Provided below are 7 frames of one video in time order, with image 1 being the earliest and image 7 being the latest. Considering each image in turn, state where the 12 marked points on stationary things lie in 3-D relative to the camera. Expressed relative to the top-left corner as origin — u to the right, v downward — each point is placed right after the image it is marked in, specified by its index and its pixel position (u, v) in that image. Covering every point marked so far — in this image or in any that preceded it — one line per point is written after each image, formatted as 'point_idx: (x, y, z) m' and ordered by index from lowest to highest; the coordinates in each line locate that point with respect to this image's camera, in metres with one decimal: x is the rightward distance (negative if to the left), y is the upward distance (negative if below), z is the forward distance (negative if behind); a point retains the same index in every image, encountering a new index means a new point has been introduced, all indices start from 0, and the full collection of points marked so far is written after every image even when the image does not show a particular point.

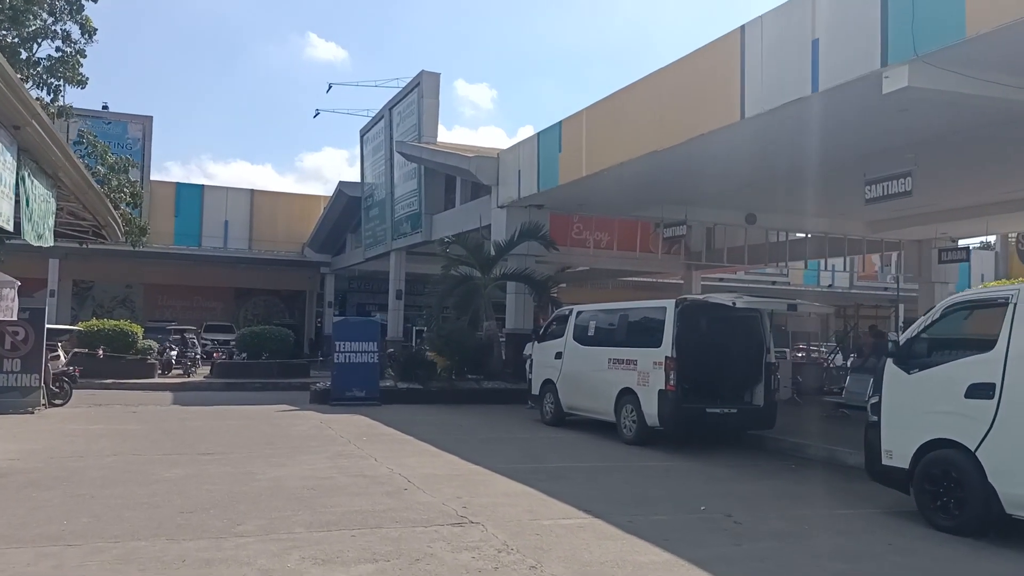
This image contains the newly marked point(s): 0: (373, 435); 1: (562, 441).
0: (-2.0, -2.1, +12.6) m
1: (+0.7, -2.2, +12.7) m
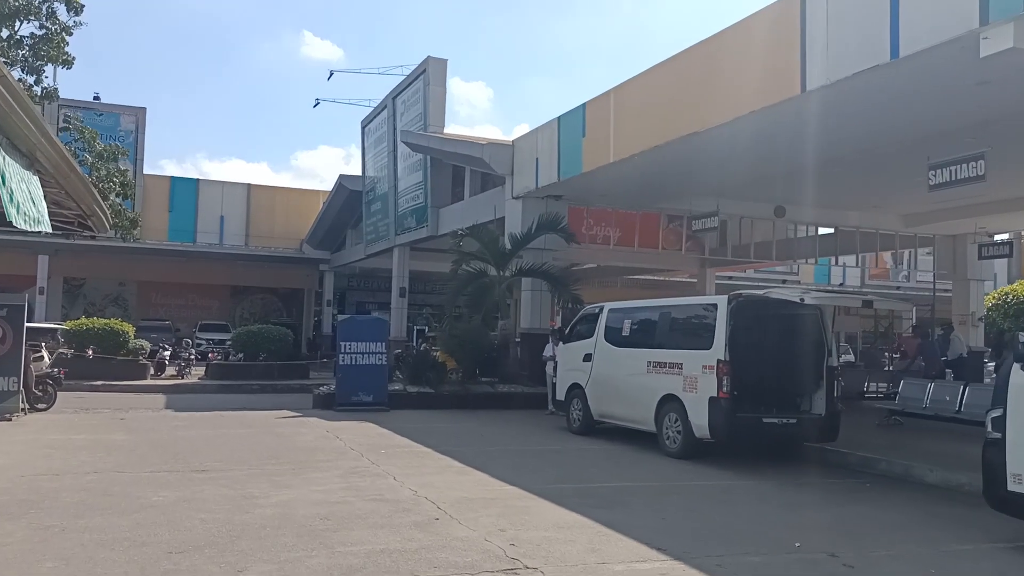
0: (-1.6, -2.0, +11.3) m
1: (+1.1, -2.1, +11.4) m
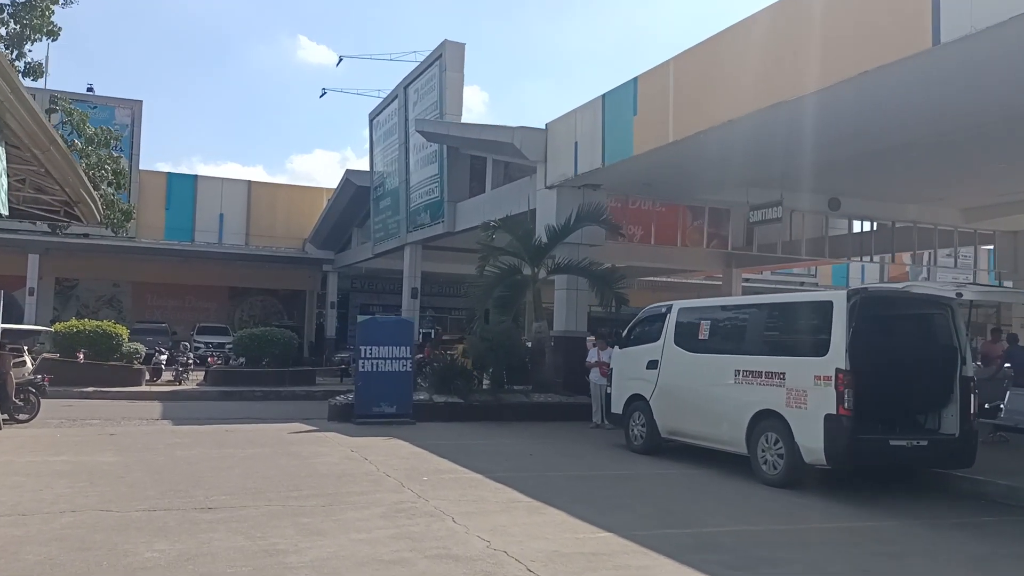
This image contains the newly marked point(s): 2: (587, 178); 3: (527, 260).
0: (-0.9, -1.9, +9.4) m
1: (+1.8, -2.1, +9.5) m
2: (+1.4, +2.1, +17.3) m
3: (+0.3, +0.5, +17.1) m
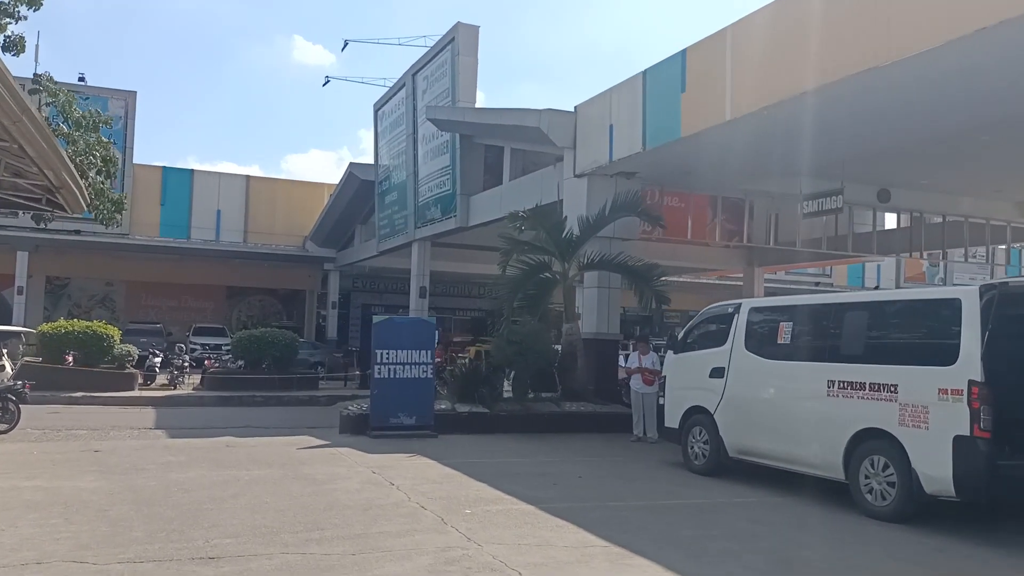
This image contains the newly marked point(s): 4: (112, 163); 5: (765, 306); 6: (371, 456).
0: (-0.4, -1.9, +7.9) m
1: (+2.3, -2.0, +8.0) m
2: (+1.9, +2.1, +15.8) m
3: (+0.8, +0.6, +15.6) m
4: (-8.2, +2.6, +18.4) m
5: (+2.7, -0.2, +9.7) m
6: (-1.7, -2.1, +11.0) m
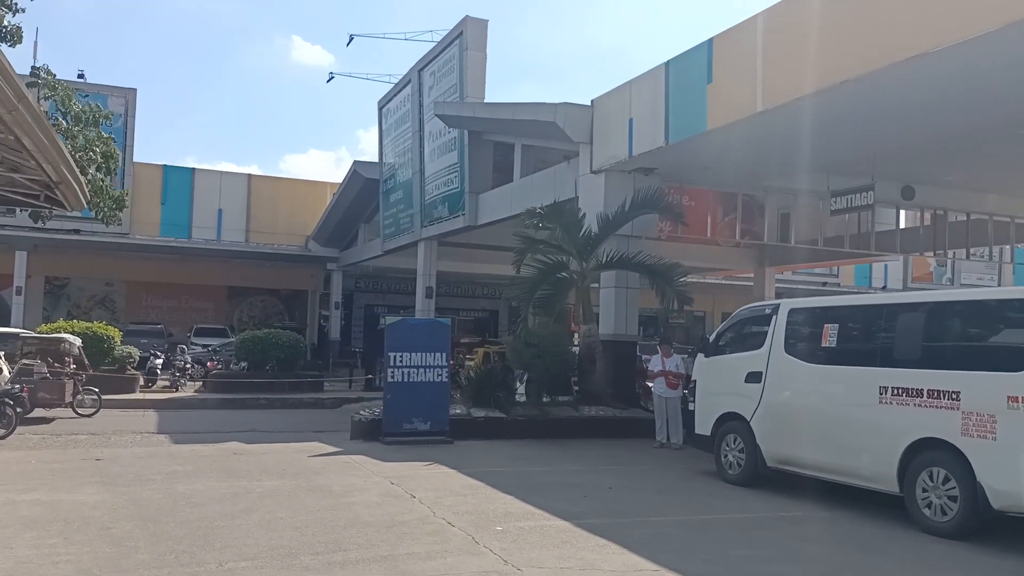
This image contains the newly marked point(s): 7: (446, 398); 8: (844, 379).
0: (-0.1, -1.9, +7.3) m
1: (+2.6, -2.0, +7.4) m
2: (+2.2, +2.2, +15.3) m
3: (+1.0, +0.6, +15.0) m
4: (-7.9, +2.6, +17.9) m
5: (+3.0, -0.2, +9.2) m
6: (-1.5, -2.1, +10.4) m
7: (-1.0, -1.6, +13.0) m
8: (+3.1, -0.8, +8.5) m
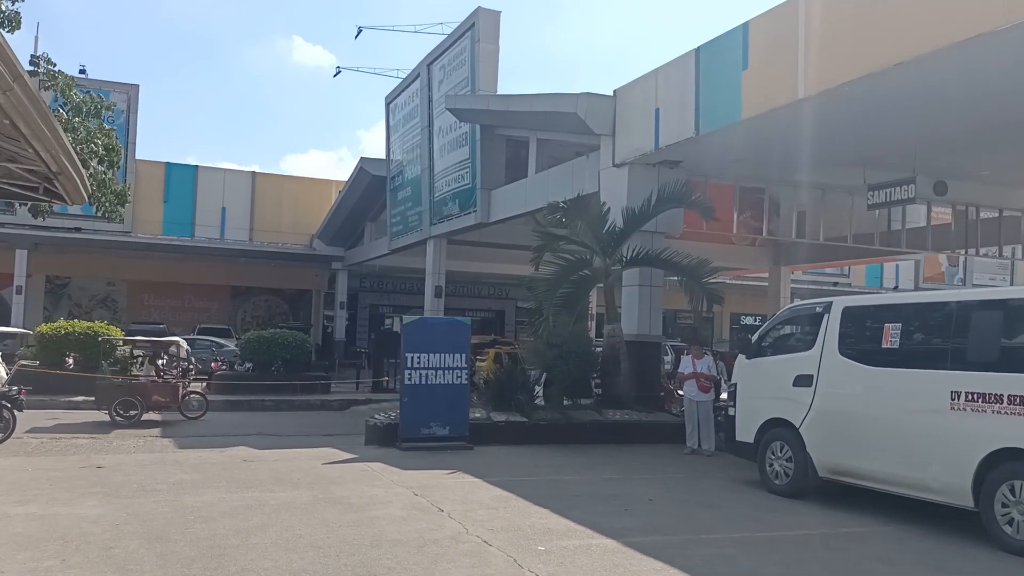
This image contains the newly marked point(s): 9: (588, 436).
0: (+0.2, -1.9, +6.7) m
1: (+2.9, -2.0, +6.7) m
2: (+2.5, +2.2, +14.6) m
3: (+1.4, +0.6, +14.4) m
4: (-7.6, +2.6, +17.2) m
5: (+3.3, -0.2, +8.5) m
6: (-1.1, -2.0, +9.8) m
7: (-0.6, -1.6, +12.4) m
8: (+3.4, -0.8, +7.8) m
9: (+1.1, -2.2, +13.3) m
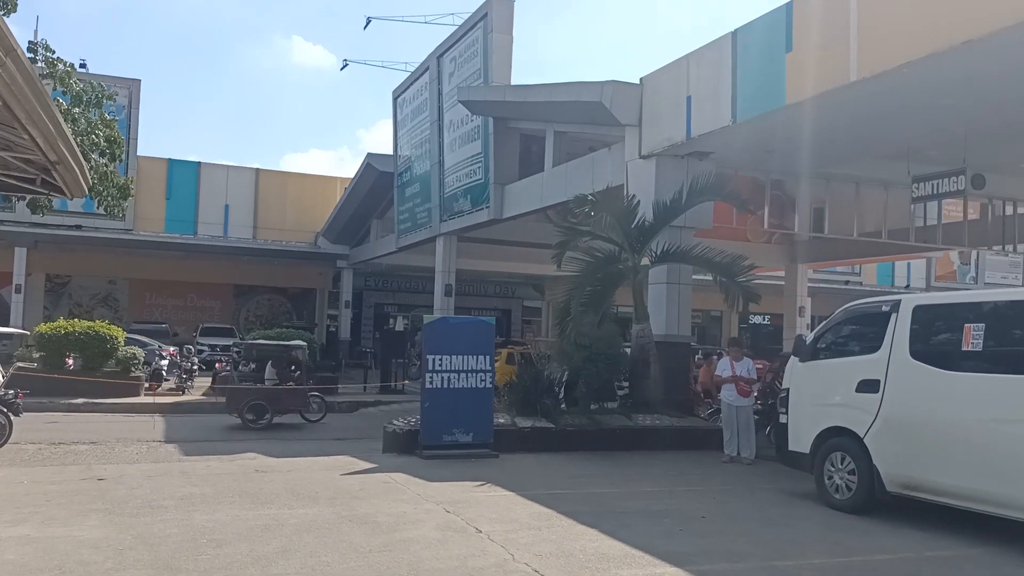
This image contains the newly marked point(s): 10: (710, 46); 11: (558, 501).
0: (+0.6, -1.8, +5.9) m
1: (+3.3, -2.0, +6.0) m
2: (+2.9, +2.2, +13.9) m
3: (+1.7, +0.6, +13.6) m
4: (-7.2, +2.6, +16.5) m
5: (+3.7, -0.1, +7.8) m
6: (-0.8, -2.0, +9.0) m
7: (-0.3, -1.5, +11.6) m
8: (+3.8, -0.8, +7.1) m
9: (+1.5, -2.1, +12.6) m
10: (+2.8, +3.4, +12.7) m
11: (+0.5, -2.0, +8.5) m
